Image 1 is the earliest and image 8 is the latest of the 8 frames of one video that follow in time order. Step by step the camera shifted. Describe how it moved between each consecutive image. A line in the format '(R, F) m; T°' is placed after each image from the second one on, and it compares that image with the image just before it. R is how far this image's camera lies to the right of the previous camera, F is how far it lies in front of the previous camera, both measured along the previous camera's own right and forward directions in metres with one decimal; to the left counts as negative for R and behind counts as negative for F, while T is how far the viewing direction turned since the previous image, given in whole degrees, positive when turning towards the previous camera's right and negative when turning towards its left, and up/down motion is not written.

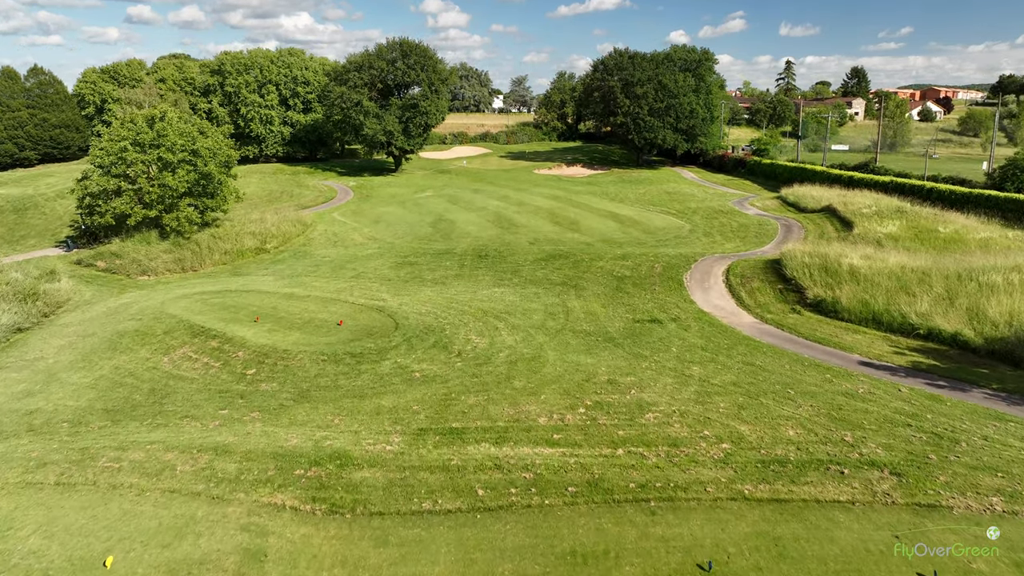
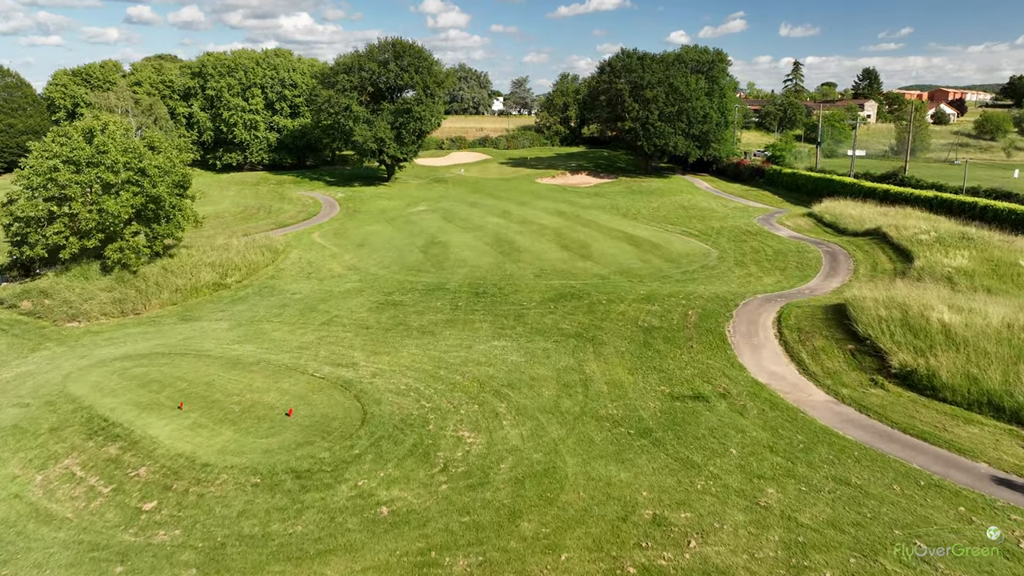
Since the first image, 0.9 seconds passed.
(-0.1, +3.9) m; 0°
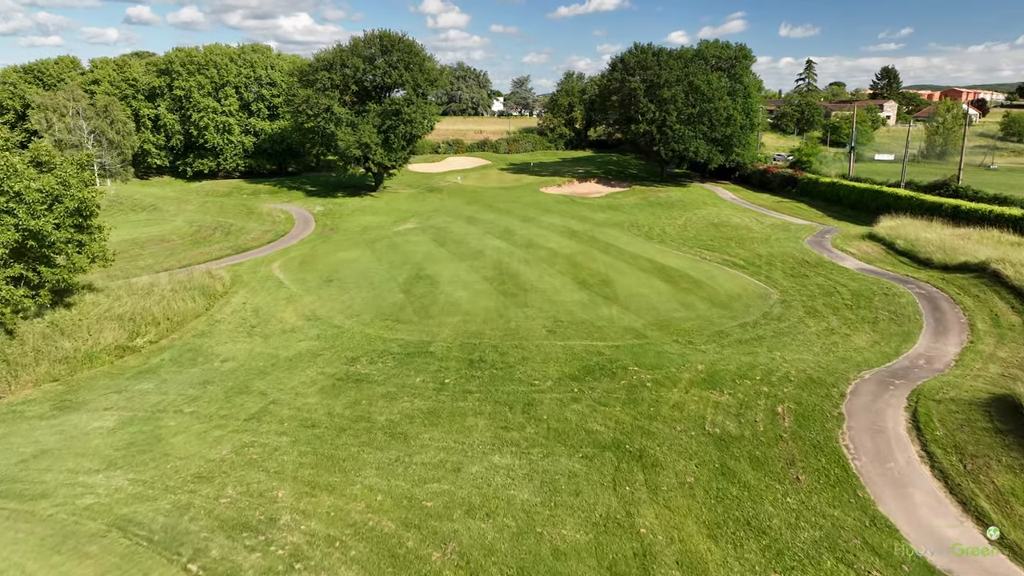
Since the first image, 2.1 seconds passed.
(-0.2, +5.7) m; 0°
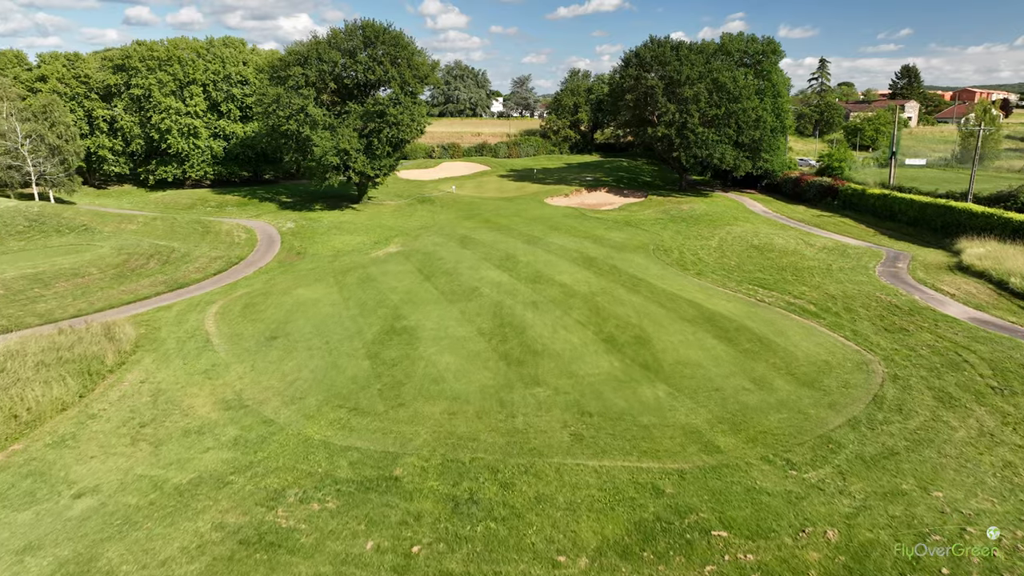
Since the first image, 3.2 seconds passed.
(-0.2, +5.8) m; 0°
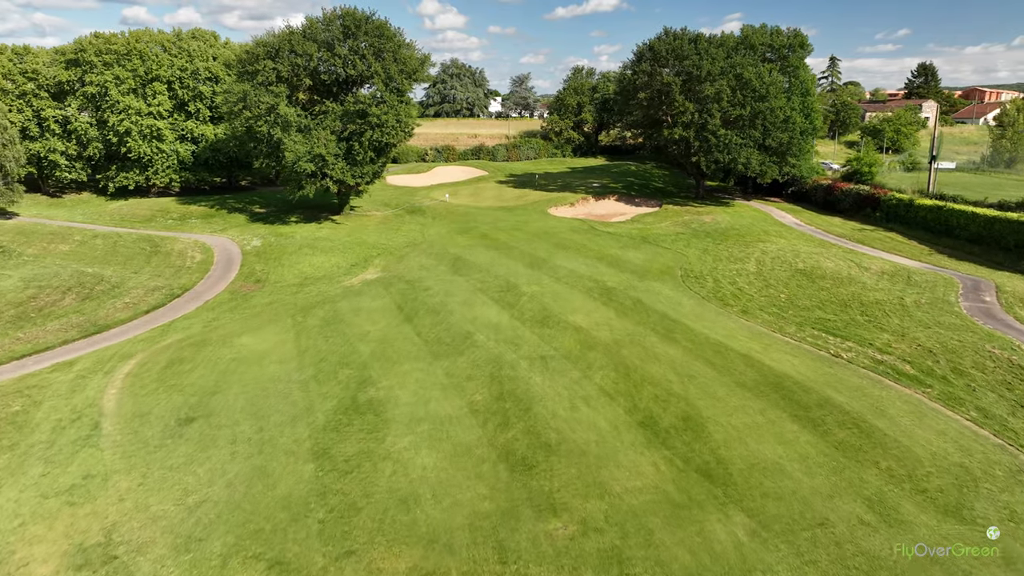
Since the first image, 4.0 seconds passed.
(-0.1, +4.8) m; 0°
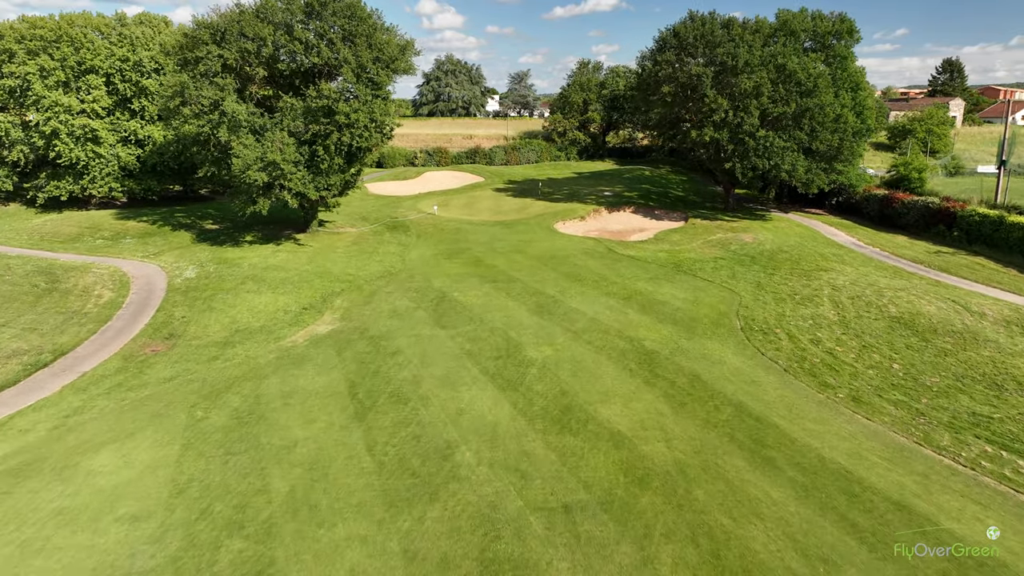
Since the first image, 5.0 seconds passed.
(-0.1, +6.5) m; 0°
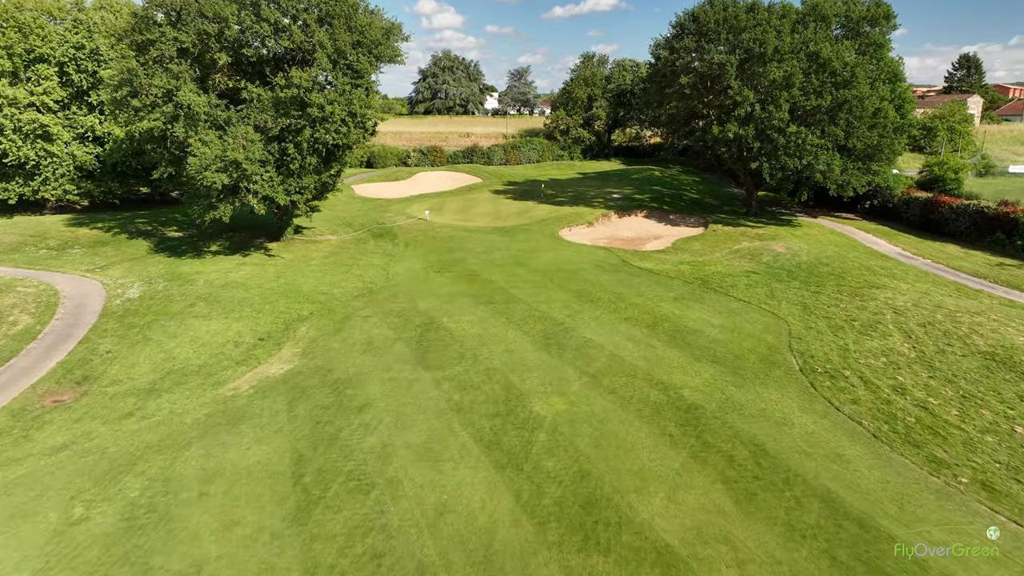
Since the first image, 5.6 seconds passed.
(0.0, +3.8) m; 0°
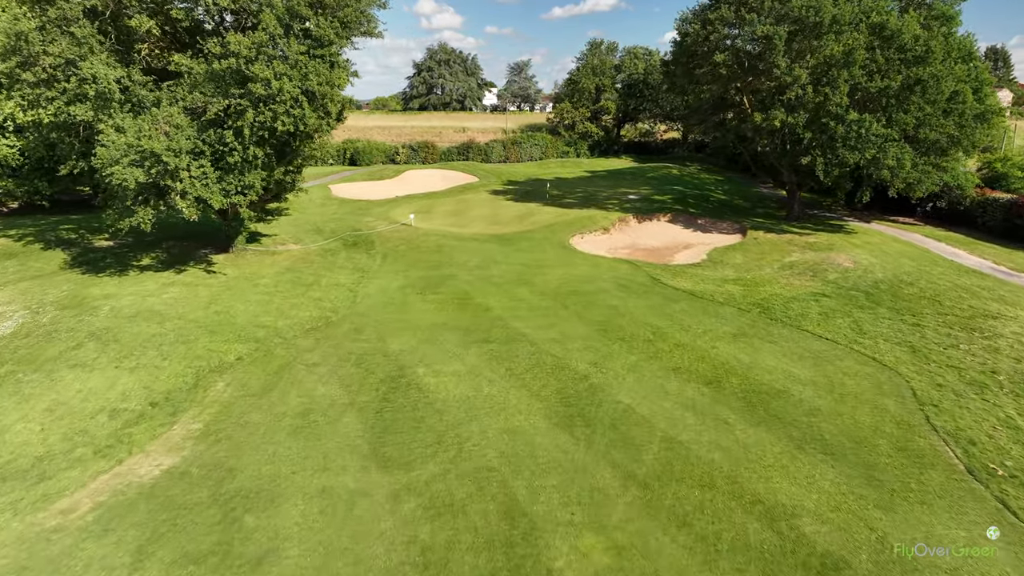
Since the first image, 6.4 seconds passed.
(-0.1, +5.4) m; 0°
